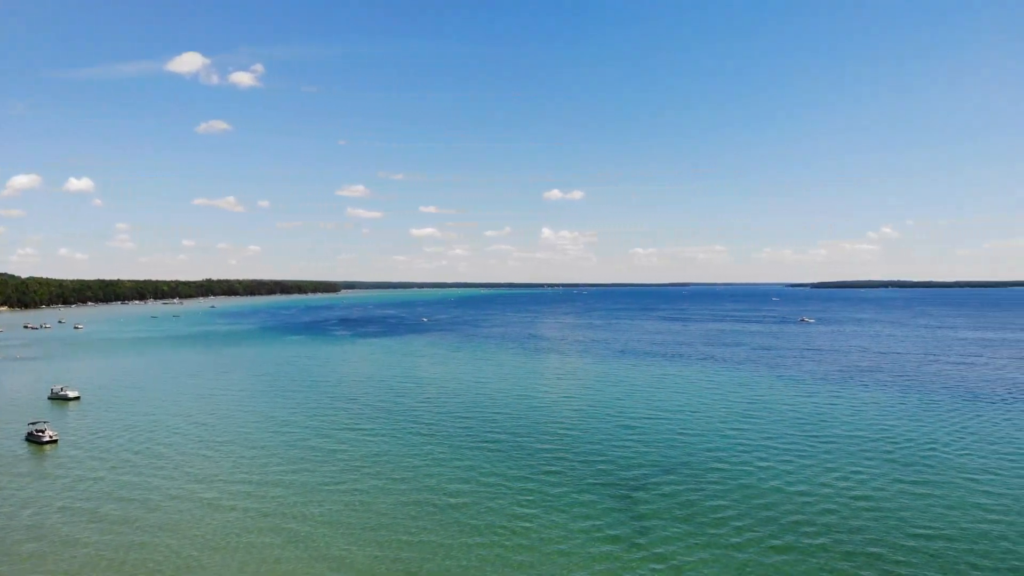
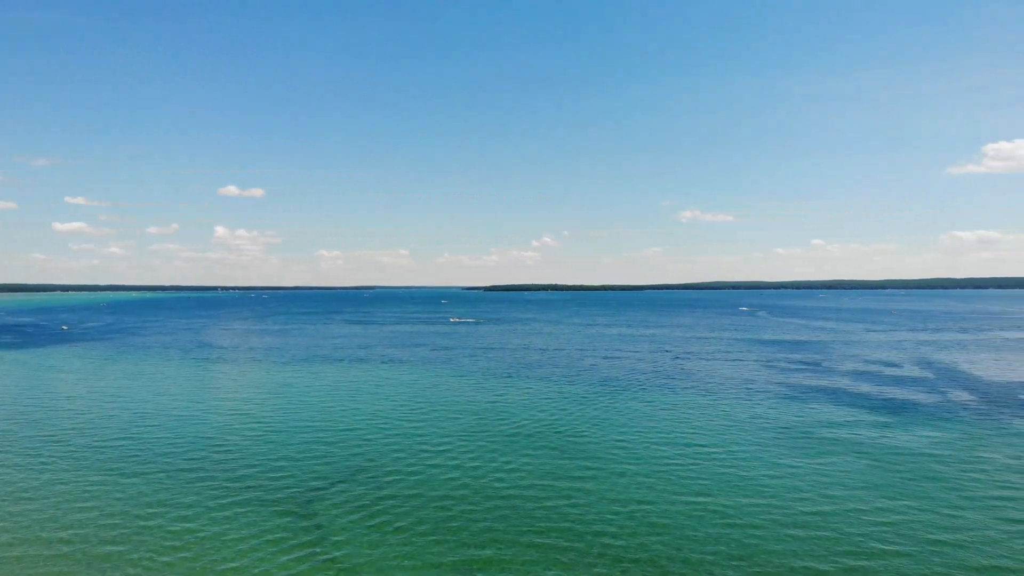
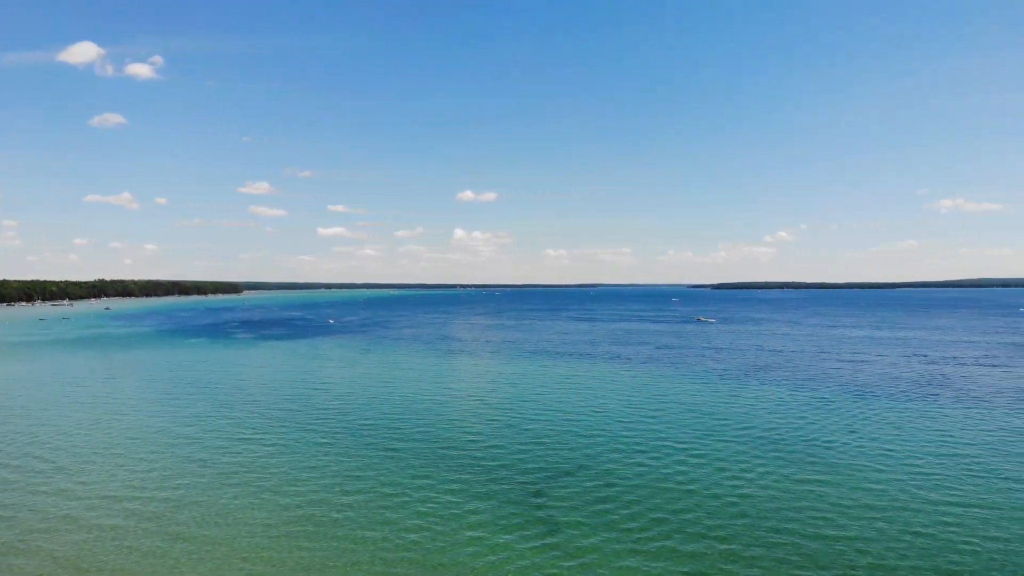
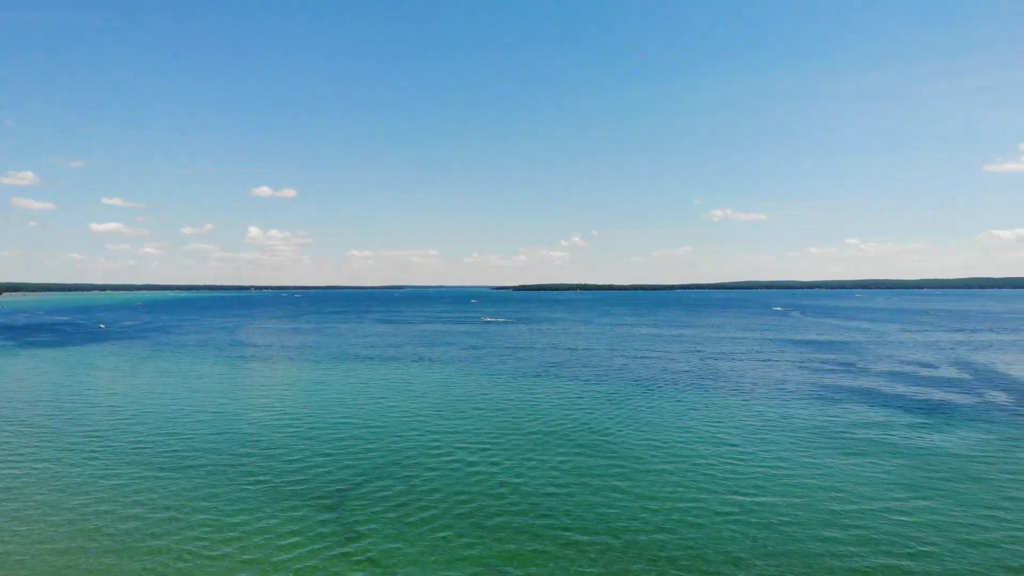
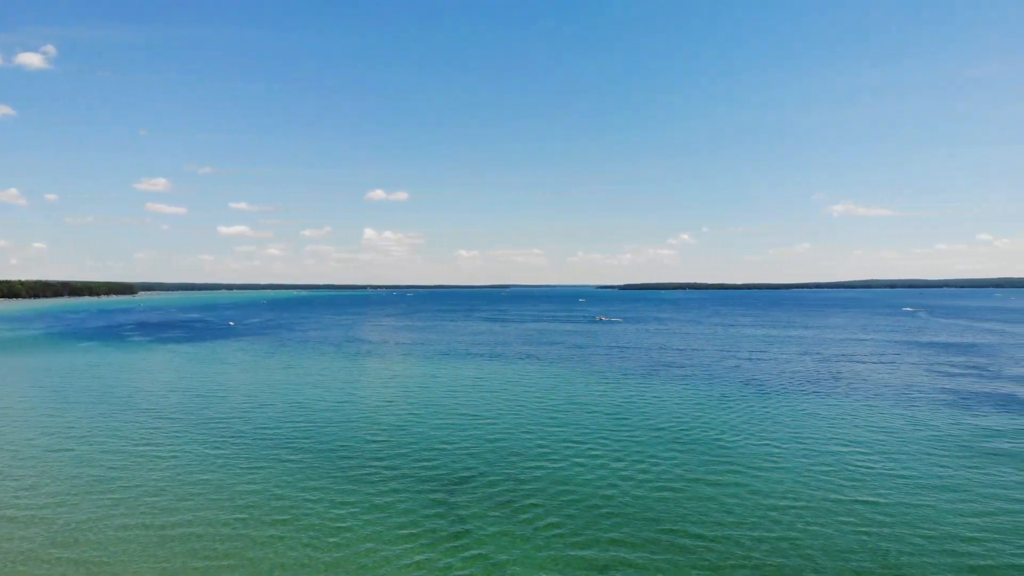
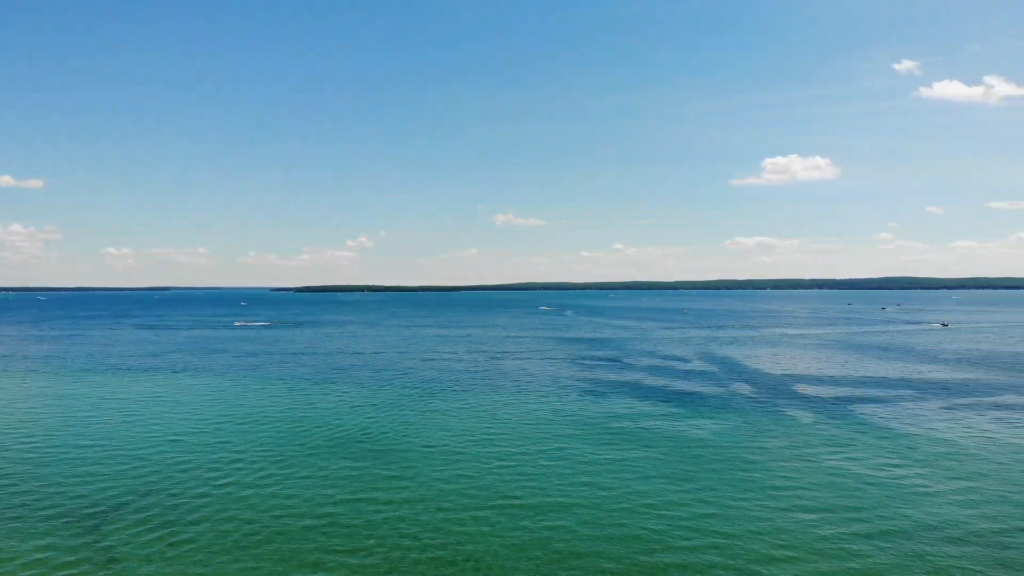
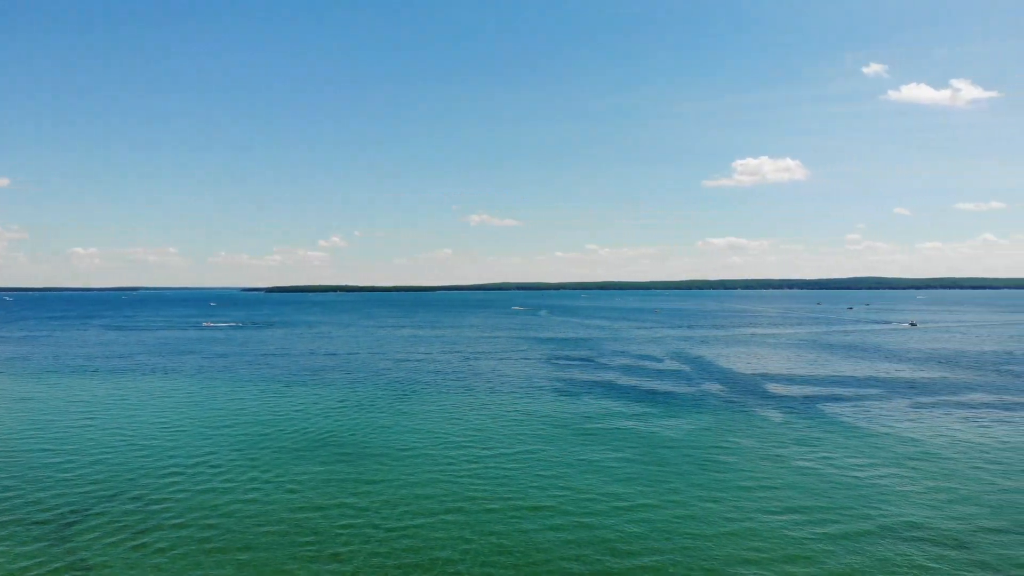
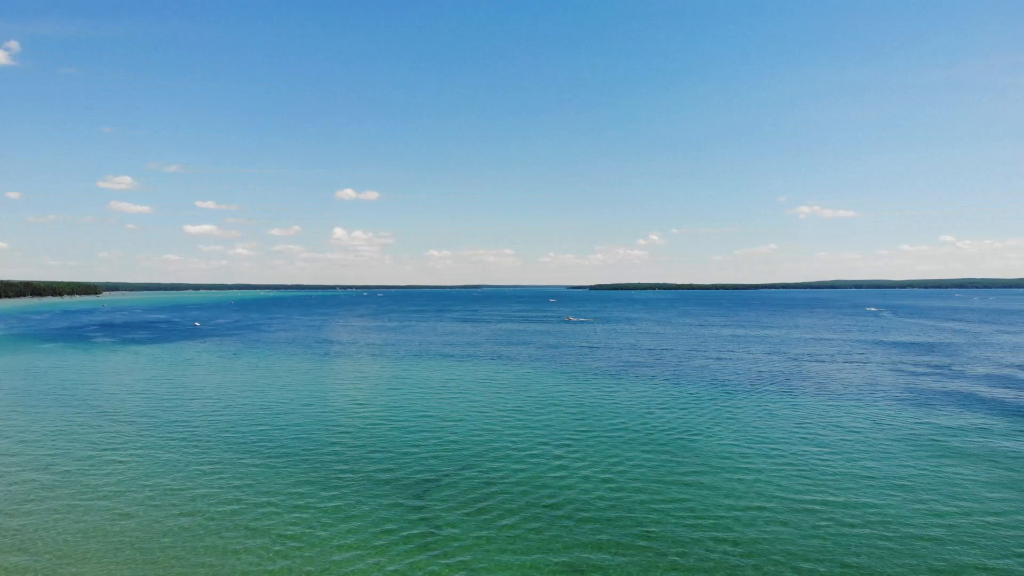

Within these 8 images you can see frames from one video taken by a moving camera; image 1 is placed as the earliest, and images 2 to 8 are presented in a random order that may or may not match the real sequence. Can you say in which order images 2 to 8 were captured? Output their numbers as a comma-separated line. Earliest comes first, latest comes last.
3, 5, 8, 4, 2, 6, 7
